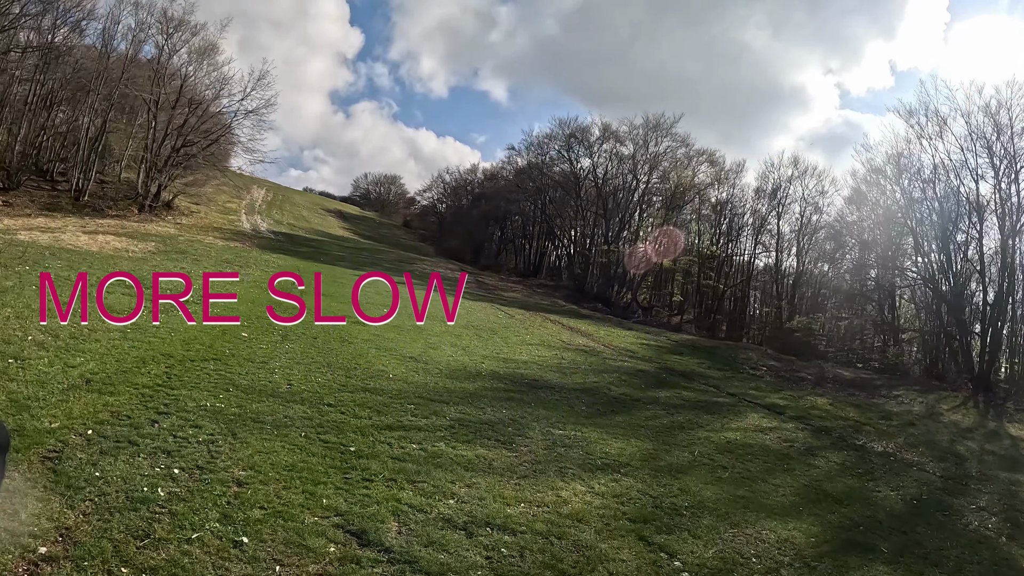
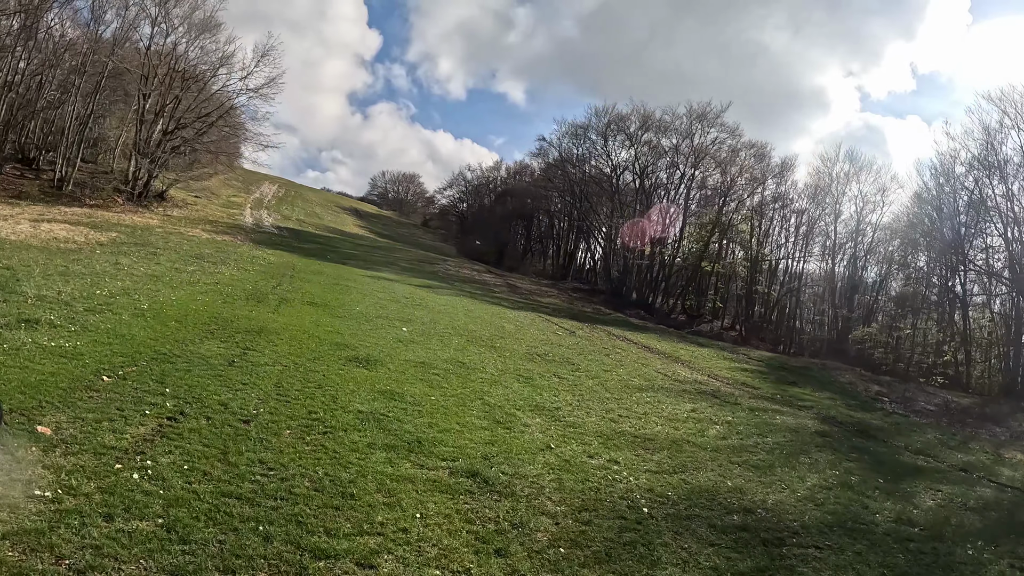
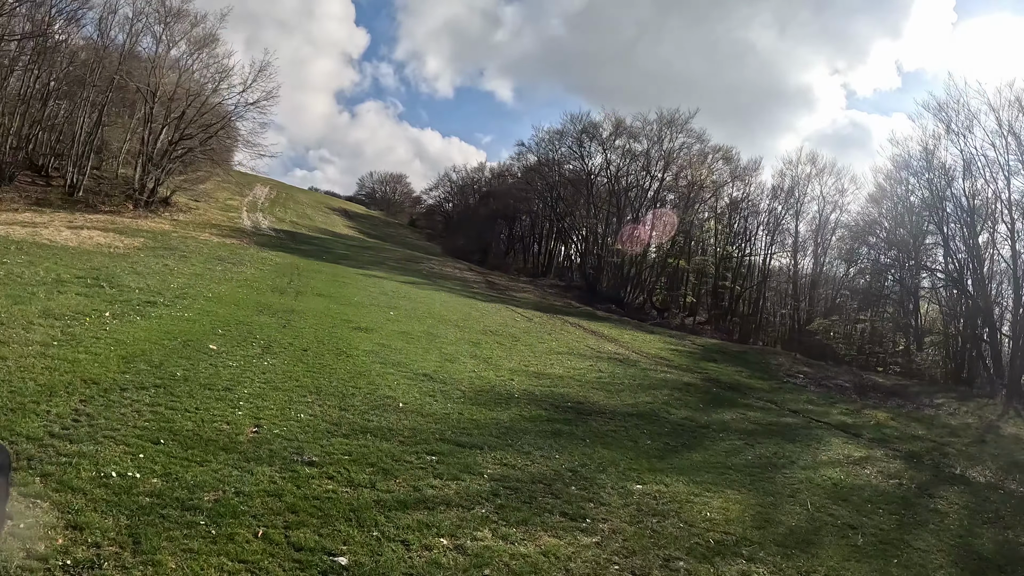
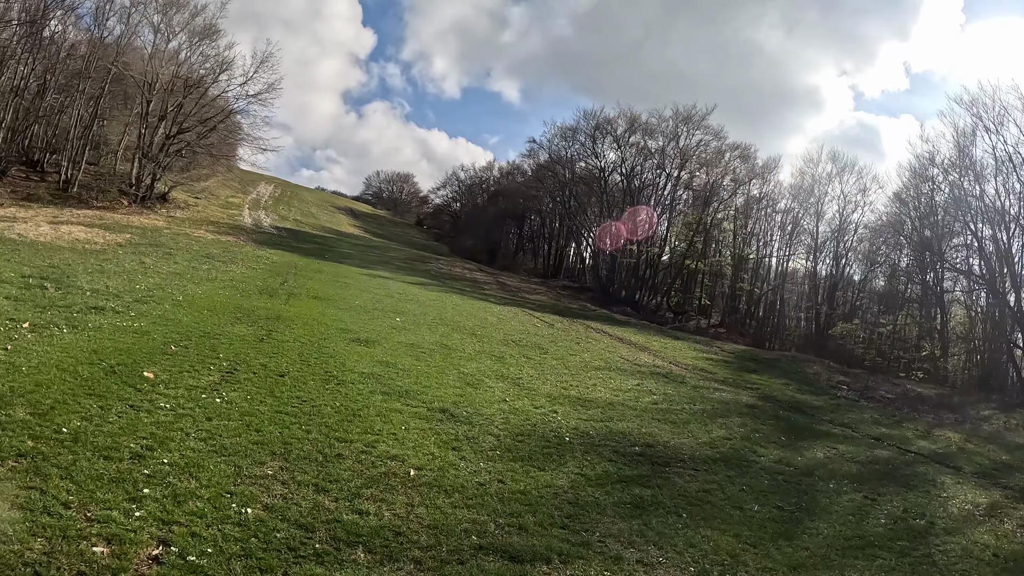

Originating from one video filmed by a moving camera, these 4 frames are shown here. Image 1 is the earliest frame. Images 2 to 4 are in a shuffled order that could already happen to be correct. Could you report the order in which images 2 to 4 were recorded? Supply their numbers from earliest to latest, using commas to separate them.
3, 4, 2
